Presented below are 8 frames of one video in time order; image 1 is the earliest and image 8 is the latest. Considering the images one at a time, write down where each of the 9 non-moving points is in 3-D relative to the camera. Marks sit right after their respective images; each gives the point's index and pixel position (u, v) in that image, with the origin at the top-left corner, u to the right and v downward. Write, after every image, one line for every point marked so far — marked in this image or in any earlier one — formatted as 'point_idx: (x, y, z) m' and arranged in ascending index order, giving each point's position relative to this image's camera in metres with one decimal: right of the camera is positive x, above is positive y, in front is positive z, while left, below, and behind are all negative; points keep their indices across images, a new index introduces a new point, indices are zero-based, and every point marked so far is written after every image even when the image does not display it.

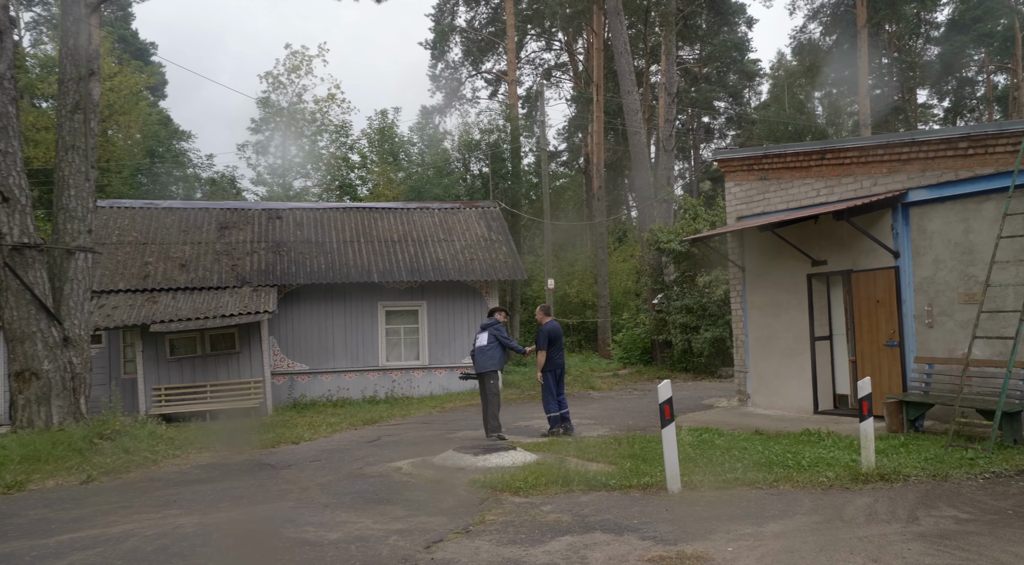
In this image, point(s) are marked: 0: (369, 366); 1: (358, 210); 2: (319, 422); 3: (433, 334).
0: (-3.0, -1.8, +17.1) m
1: (-3.6, +1.7, +19.0) m
2: (-3.1, -2.3, +13.2) m
3: (-1.7, -1.1, +17.5) m
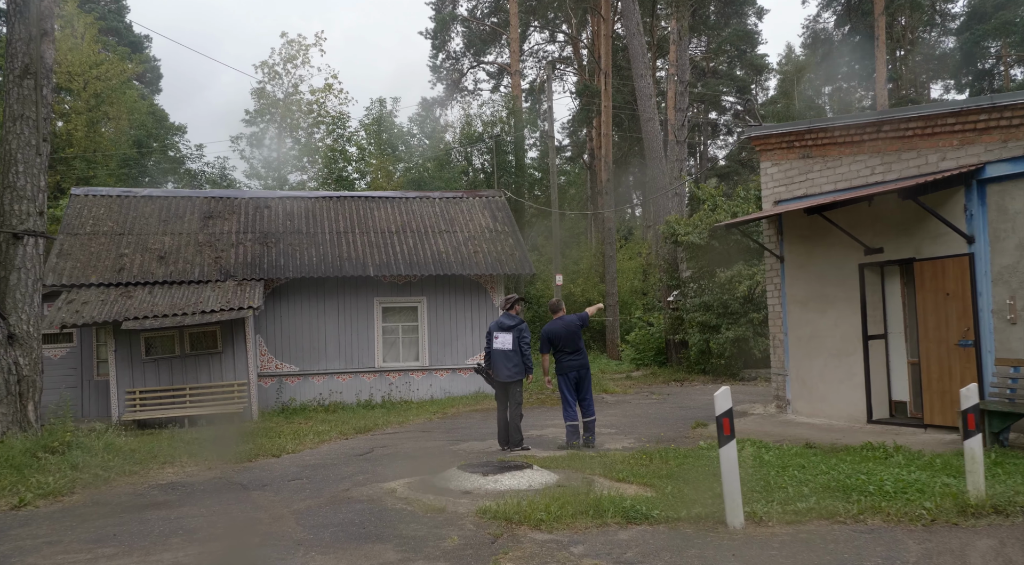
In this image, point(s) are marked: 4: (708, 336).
0: (-2.8, -1.7, +15.8) m
1: (-3.4, +1.8, +17.6) m
2: (-3.0, -2.2, +11.8) m
3: (-1.5, -1.0, +16.1) m
4: (+4.6, -1.3, +19.1) m
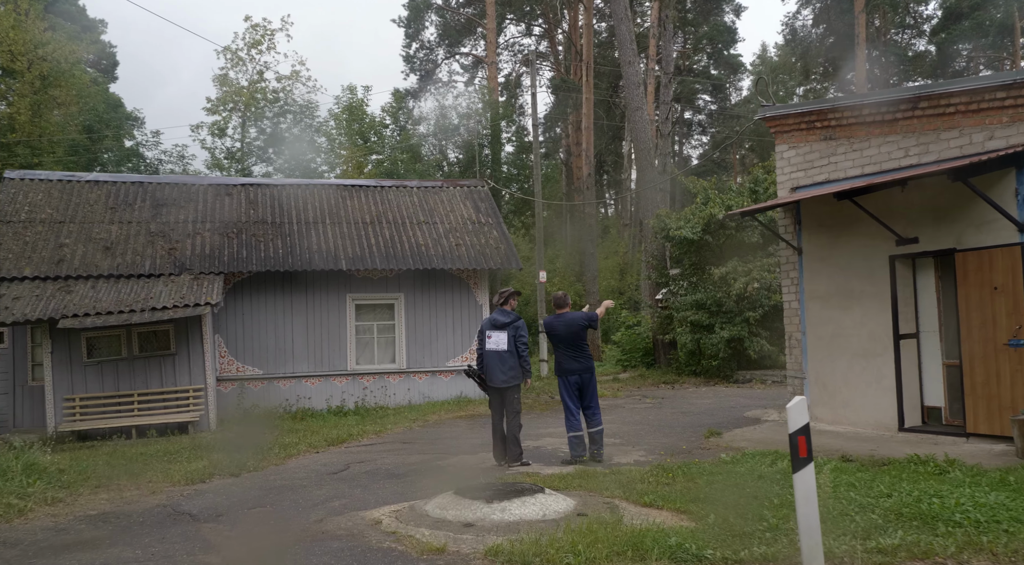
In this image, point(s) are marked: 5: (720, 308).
0: (-3.1, -1.6, +14.4) m
1: (-3.8, +1.9, +16.3) m
2: (-3.1, -2.1, +10.5) m
3: (-1.8, -0.9, +14.9) m
4: (+4.2, -1.2, +18.0) m
5: (+4.6, -0.6, +17.8) m
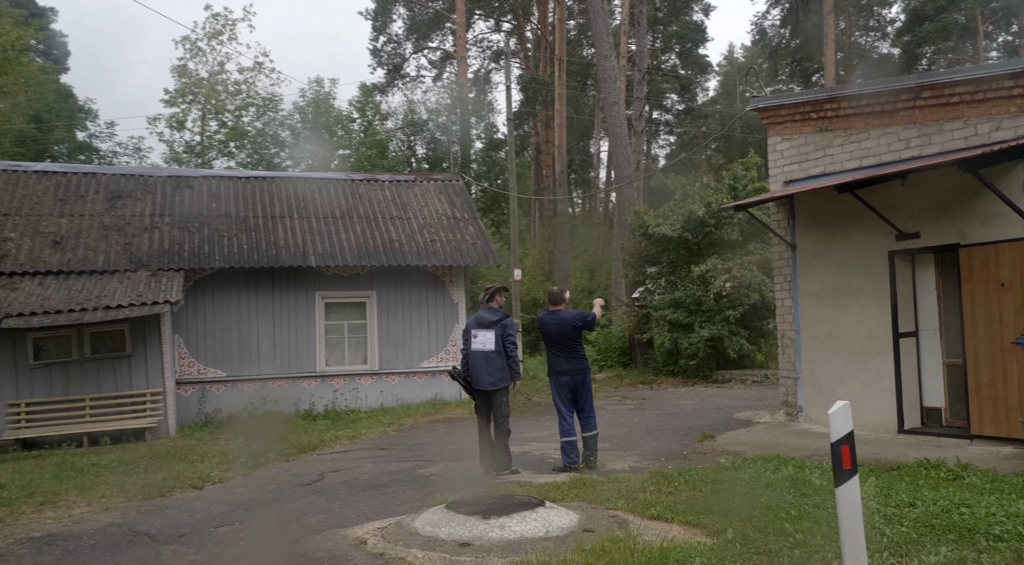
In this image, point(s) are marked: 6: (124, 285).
0: (-3.5, -1.5, +13.8) m
1: (-4.2, +2.0, +15.5) m
2: (-3.3, -2.0, +9.8) m
3: (-2.2, -0.9, +14.2) m
4: (+3.7, -1.2, +17.7) m
5: (+4.0, -0.5, +17.5) m
6: (-5.6, 0.0, +11.8) m
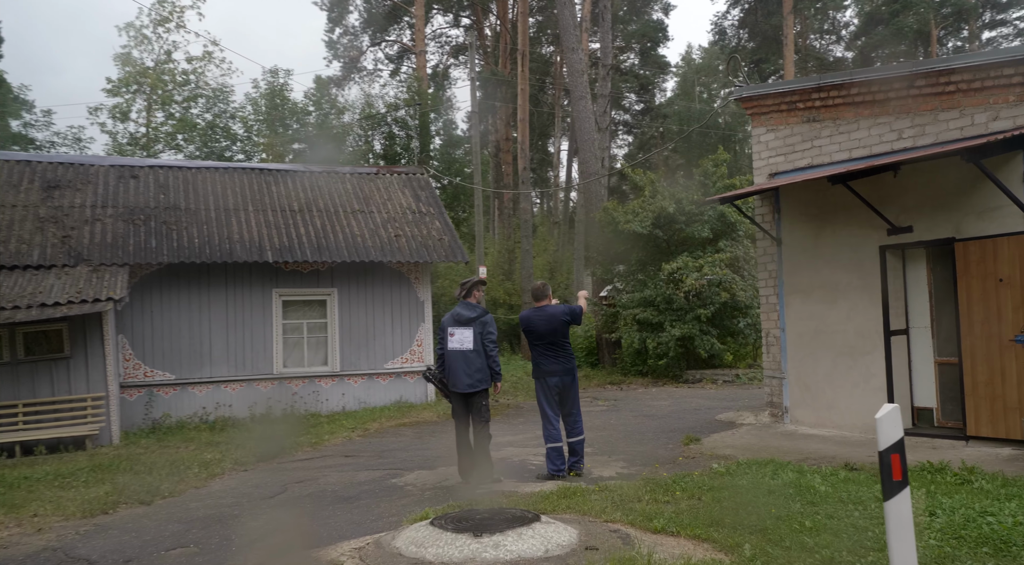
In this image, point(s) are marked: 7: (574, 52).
0: (-4.0, -1.5, +13.0) m
1: (-4.8, +2.0, +14.7) m
2: (-3.6, -2.0, +9.1) m
3: (-2.8, -0.8, +13.5) m
4: (+2.9, -1.1, +17.3) m
5: (+3.3, -0.5, +17.1) m
6: (-6.0, 0.0, +10.9) m
7: (+1.5, +5.6, +19.6) m
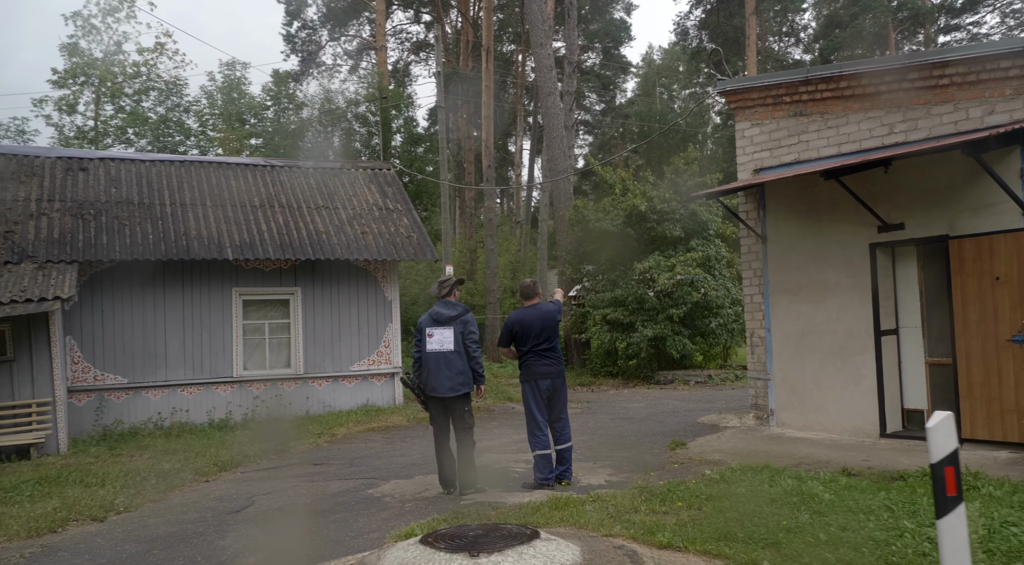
0: (-4.4, -1.4, +12.3) m
1: (-5.3, +2.0, +14.0) m
2: (-3.8, -1.9, +8.4) m
3: (-3.2, -0.8, +12.9) m
4: (+2.3, -1.1, +17.0) m
5: (+2.7, -0.5, +16.9) m
6: (-6.3, +0.1, +10.2) m
7: (+0.7, +5.6, +19.3) m
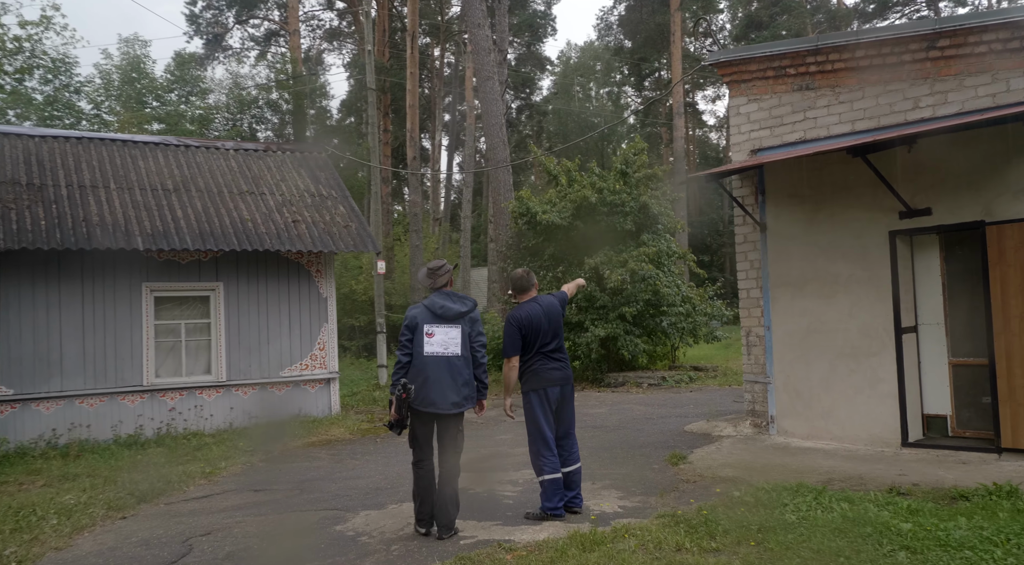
0: (-5.0, -1.4, +10.6) m
1: (-6.1, +2.1, +12.2) m
2: (-3.9, -1.8, +6.8) m
3: (-3.9, -0.7, +11.3) m
4: (+1.1, -1.0, +16.0) m
5: (+1.5, -0.4, +15.9) m
6: (-6.6, +0.2, +8.2) m
7: (-0.7, +5.7, +18.1) m
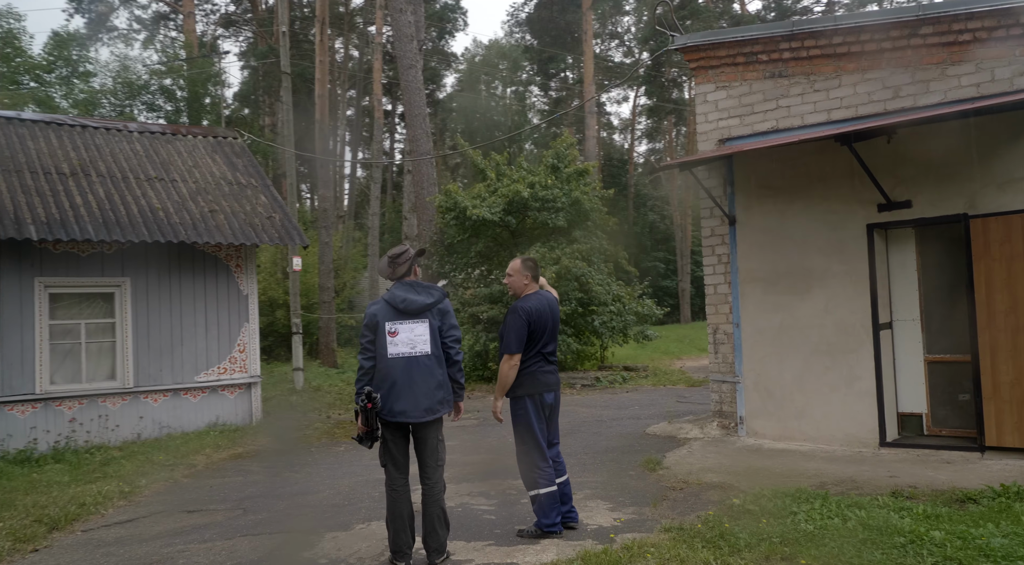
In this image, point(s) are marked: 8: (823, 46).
0: (-5.6, -1.3, +9.2) m
1: (-6.9, +2.2, +10.7) m
2: (-4.1, -1.8, +5.6) m
3: (-4.6, -0.6, +10.1) m
4: (-0.3, -1.0, +15.4) m
5: (+0.2, -0.4, +15.4) m
6: (-6.9, +0.2, +6.7) m
7: (-2.3, +5.7, +17.2) m
8: (+2.9, +2.2, +7.7) m
